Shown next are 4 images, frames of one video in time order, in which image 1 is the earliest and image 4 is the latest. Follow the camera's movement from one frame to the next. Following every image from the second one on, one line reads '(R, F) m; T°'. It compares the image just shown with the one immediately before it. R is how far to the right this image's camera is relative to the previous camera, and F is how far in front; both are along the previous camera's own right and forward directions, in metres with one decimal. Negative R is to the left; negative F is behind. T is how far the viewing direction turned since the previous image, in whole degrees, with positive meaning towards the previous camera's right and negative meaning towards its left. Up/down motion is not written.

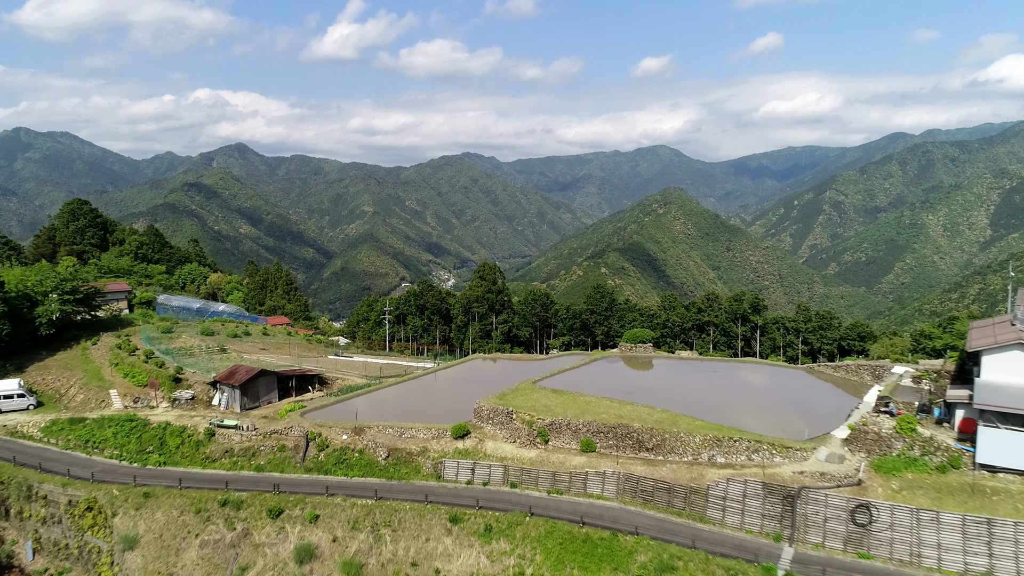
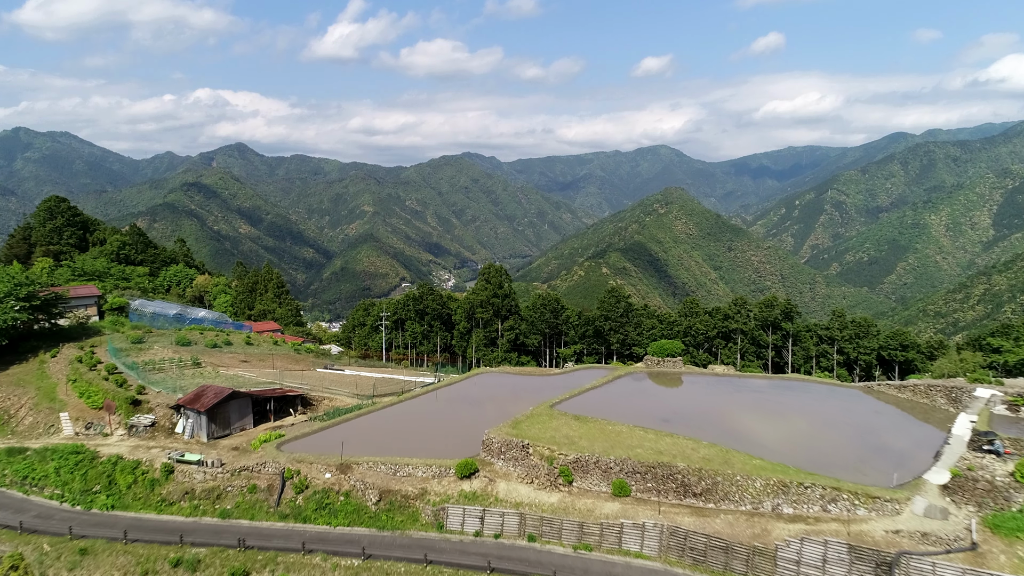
(-0.6, +4.4) m; 0°
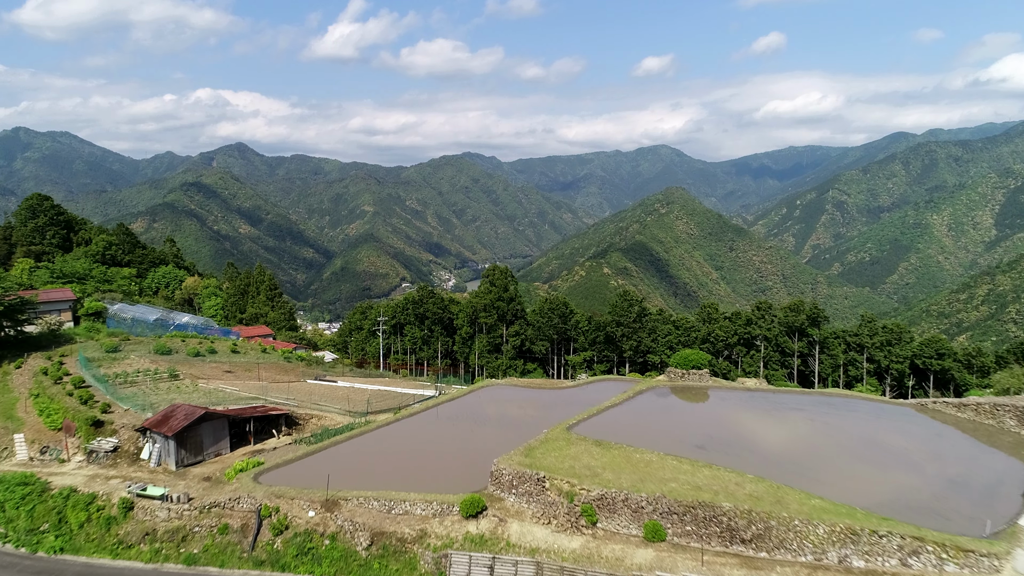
(-0.4, +3.1) m; 0°
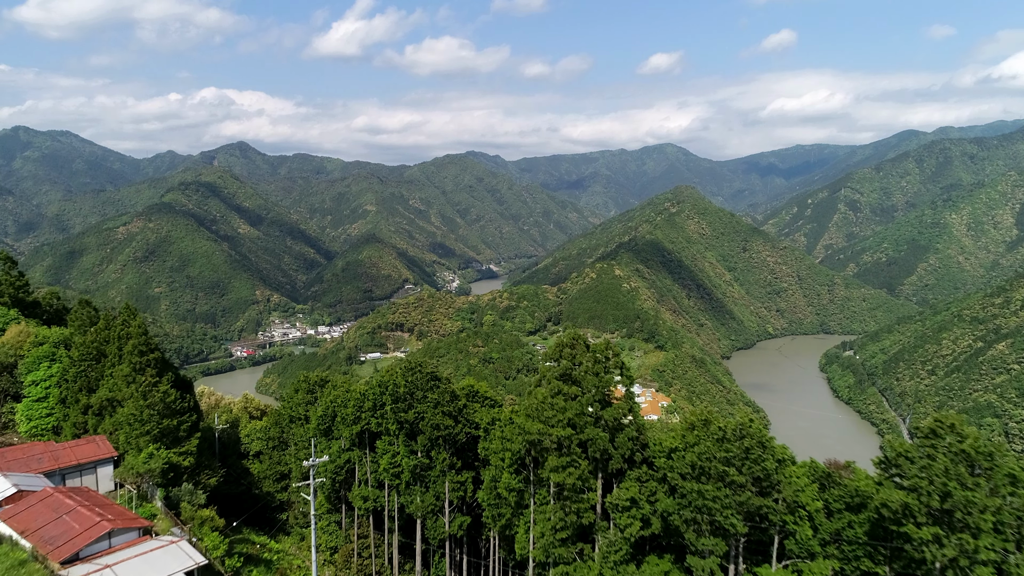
(-3.7, +28.5) m; 0°
